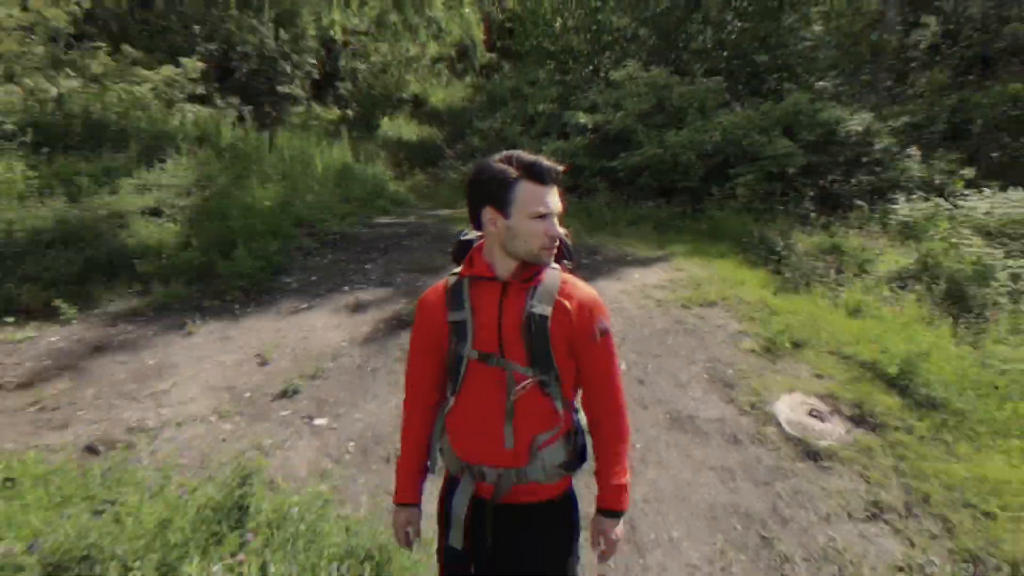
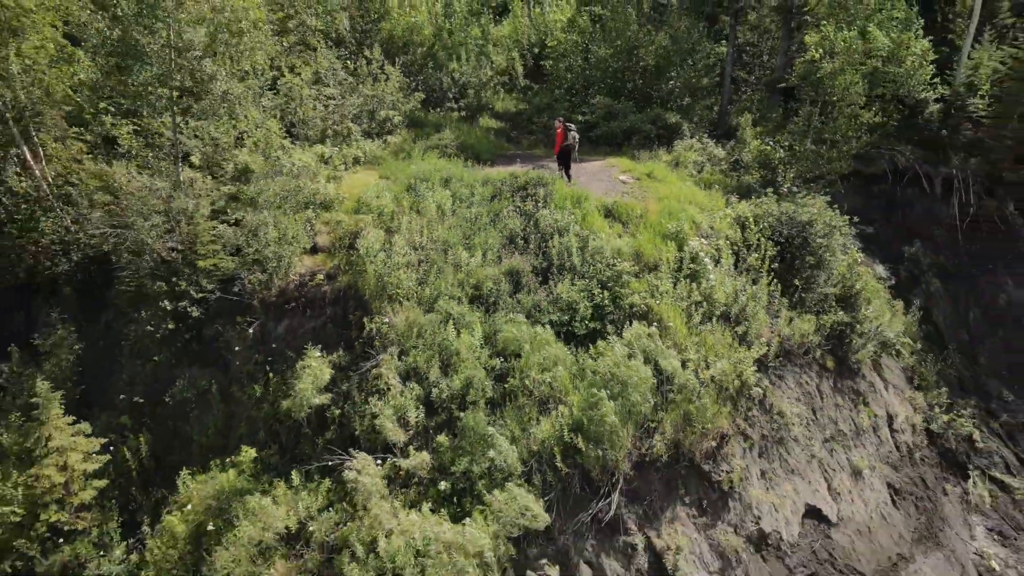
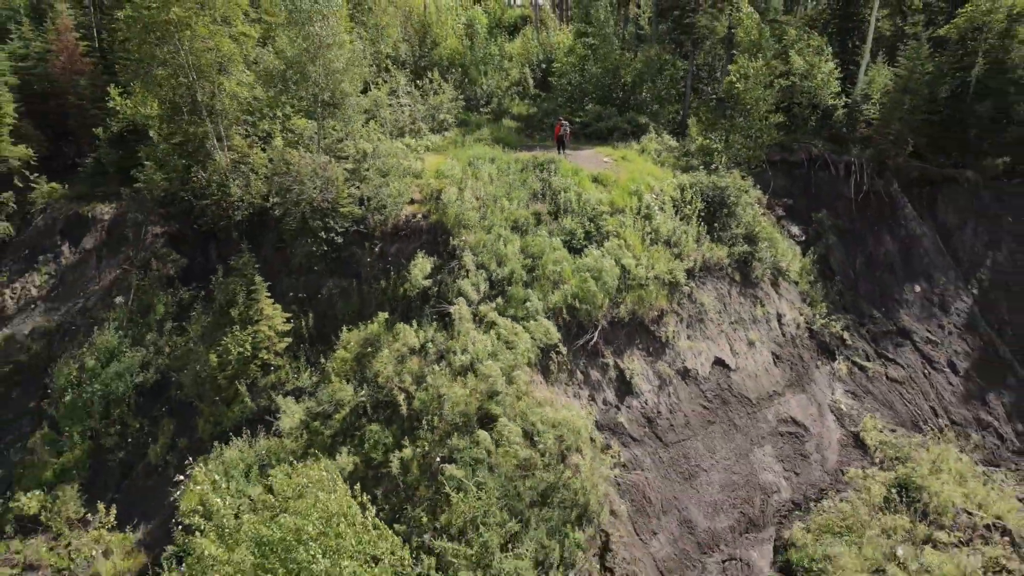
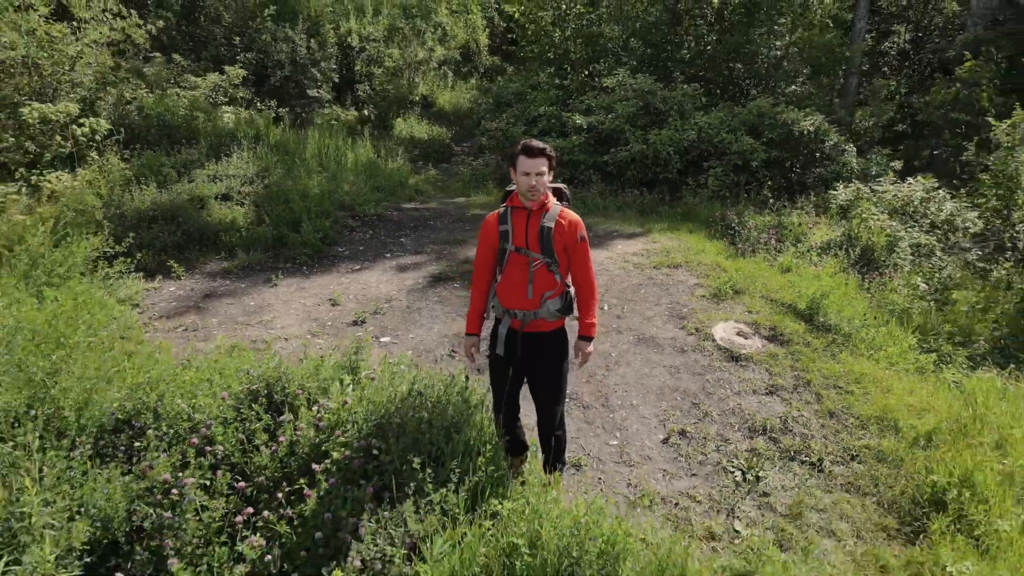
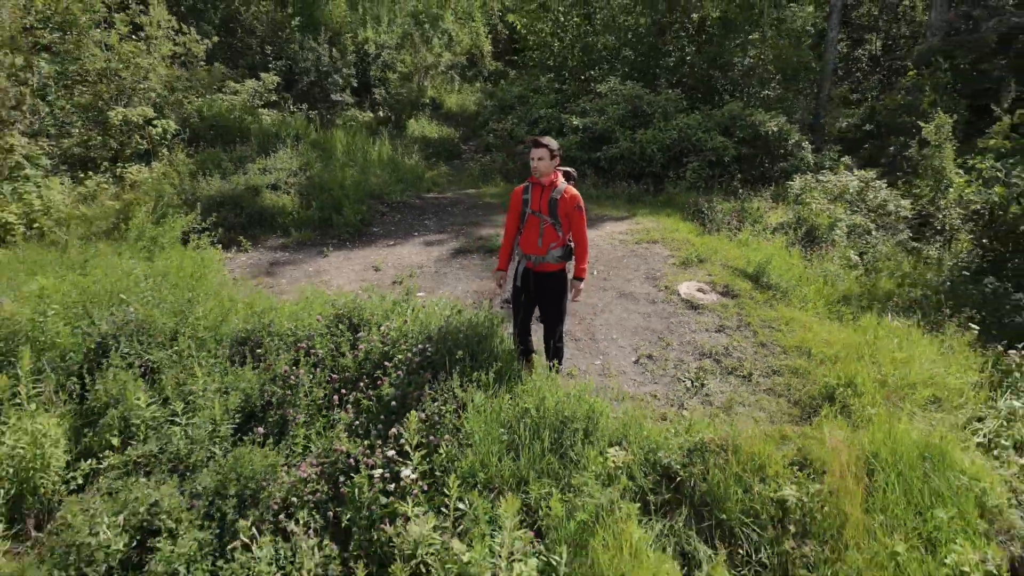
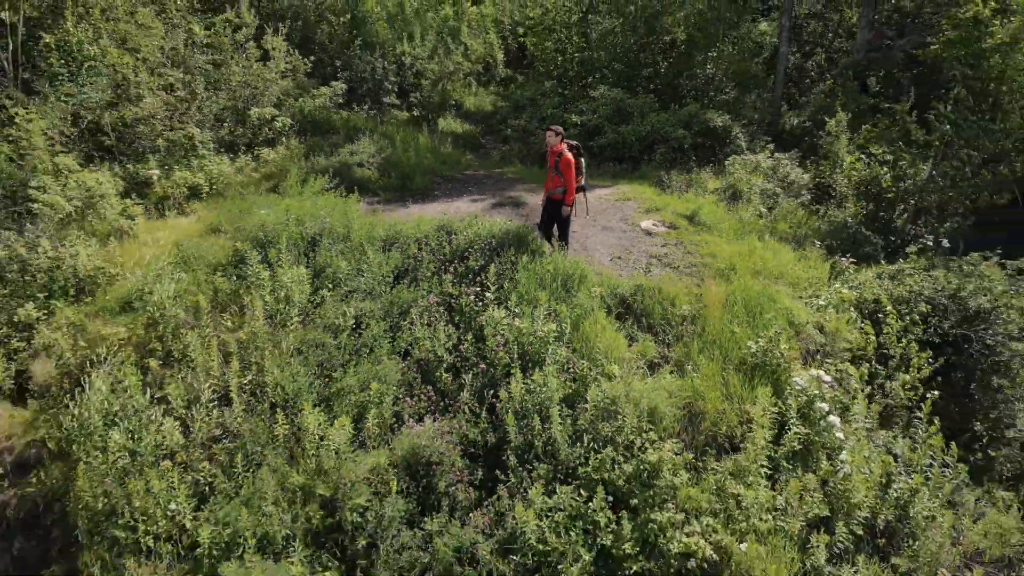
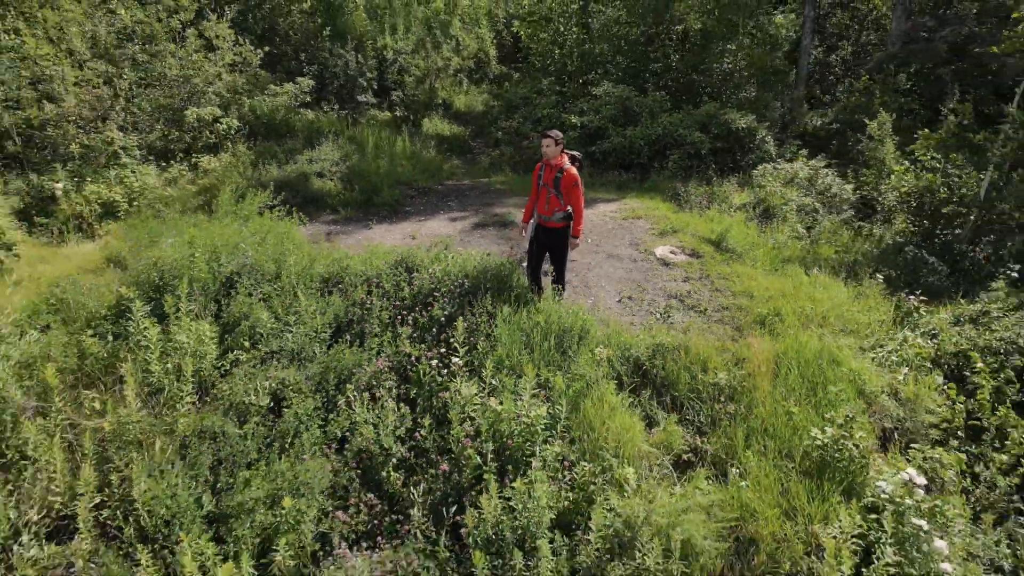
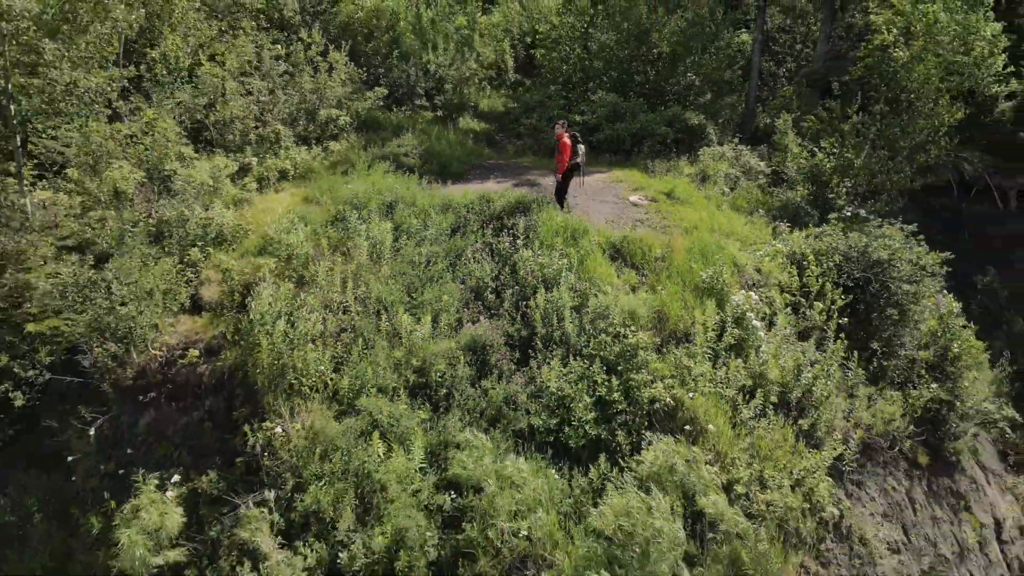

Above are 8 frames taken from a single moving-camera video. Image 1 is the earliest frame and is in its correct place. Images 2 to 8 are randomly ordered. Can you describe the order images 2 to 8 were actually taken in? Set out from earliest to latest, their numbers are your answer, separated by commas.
4, 5, 7, 6, 8, 2, 3
